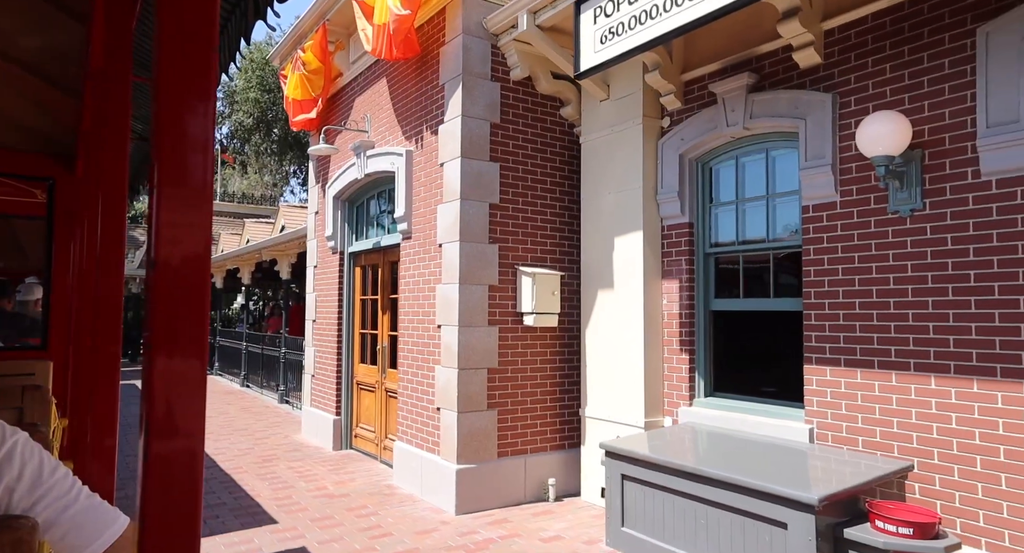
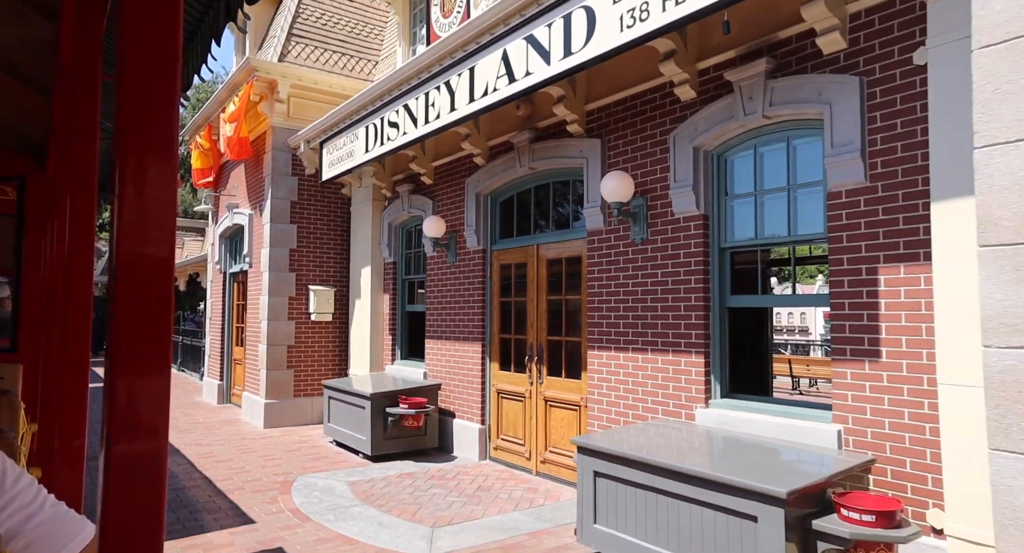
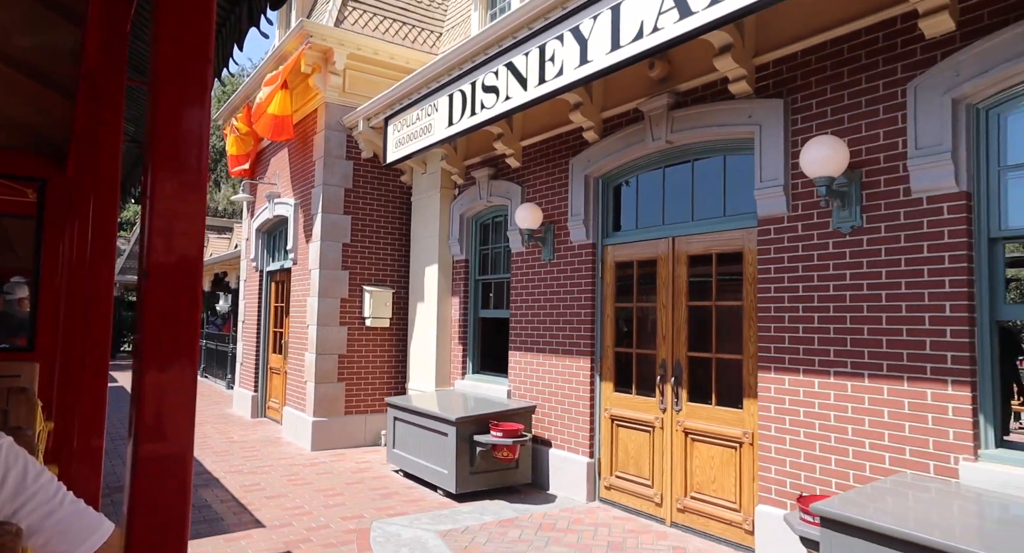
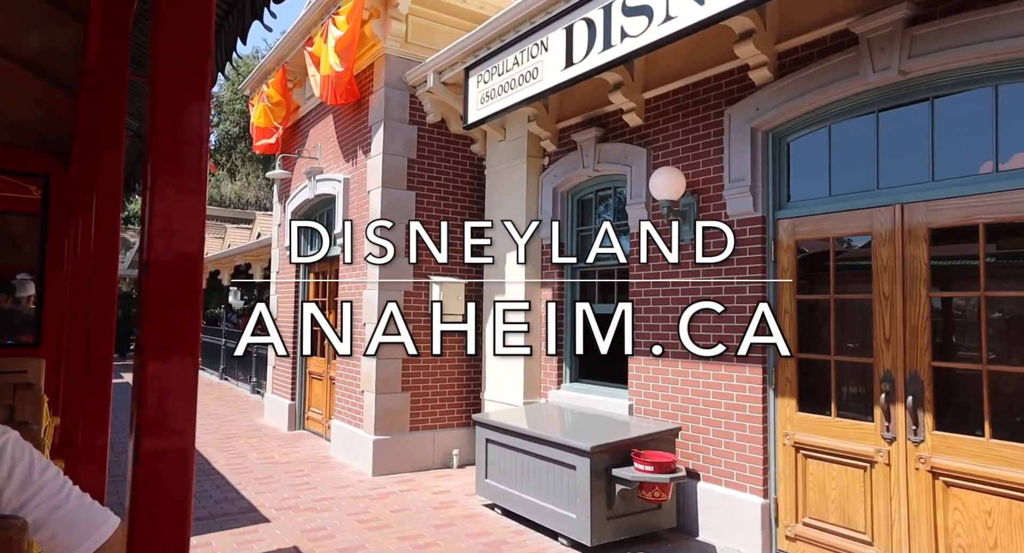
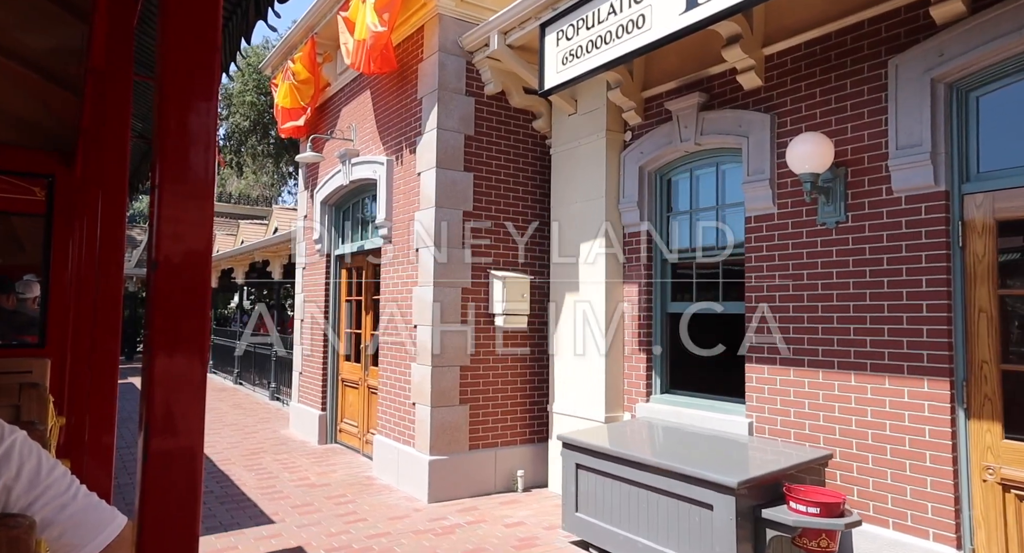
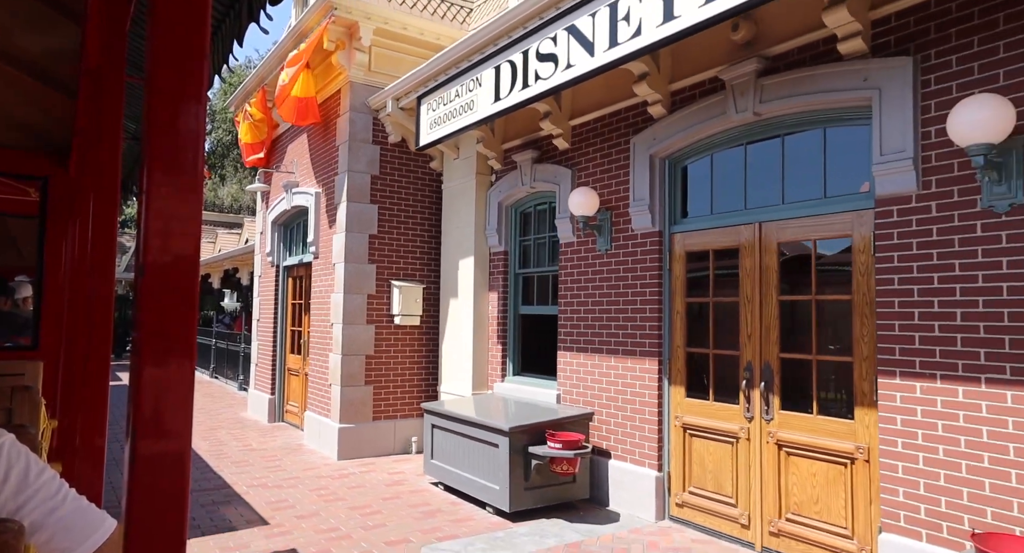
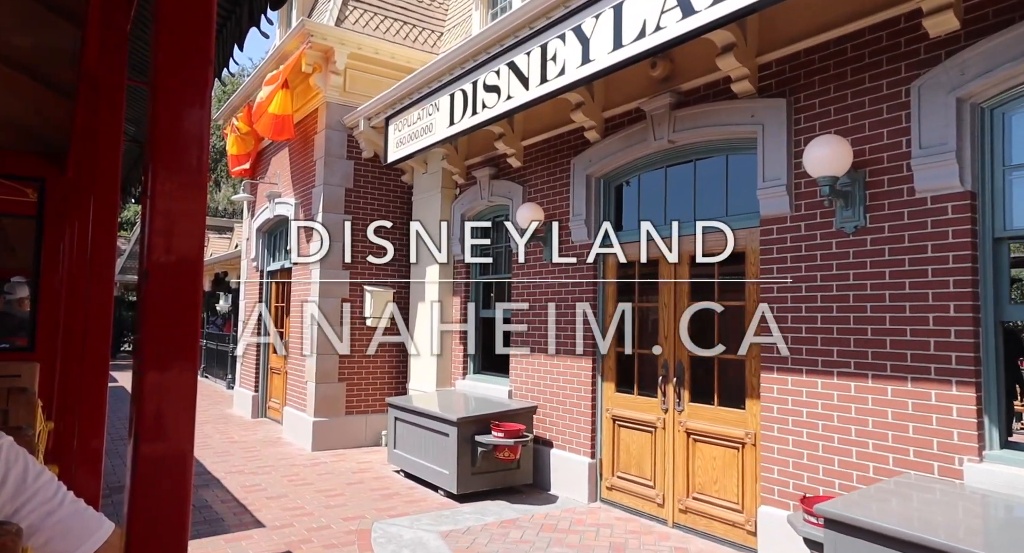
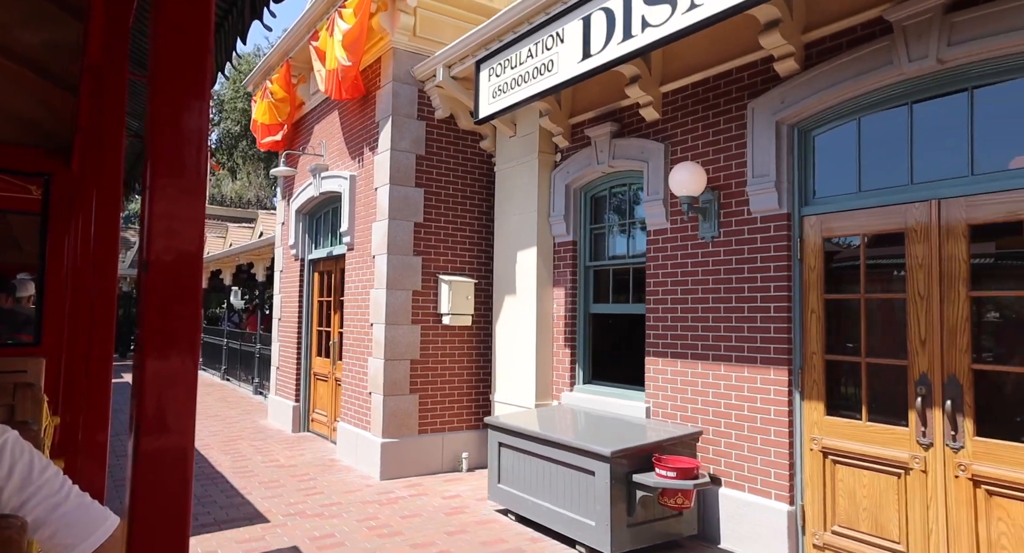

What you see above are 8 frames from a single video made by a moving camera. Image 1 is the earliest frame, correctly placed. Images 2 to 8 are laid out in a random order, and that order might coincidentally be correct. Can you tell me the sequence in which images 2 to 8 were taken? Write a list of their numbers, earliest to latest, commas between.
8, 6, 3, 2, 7, 4, 5
